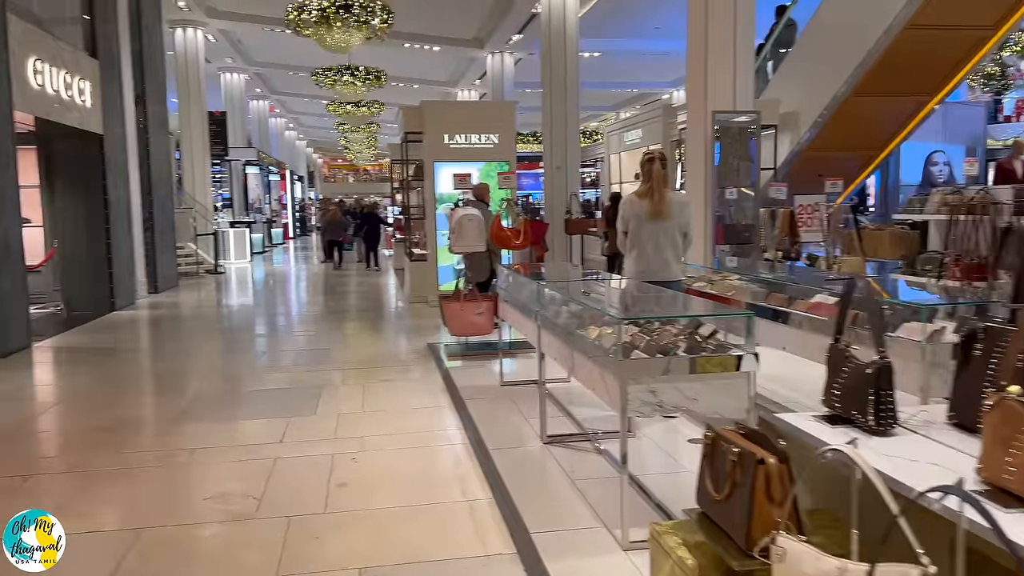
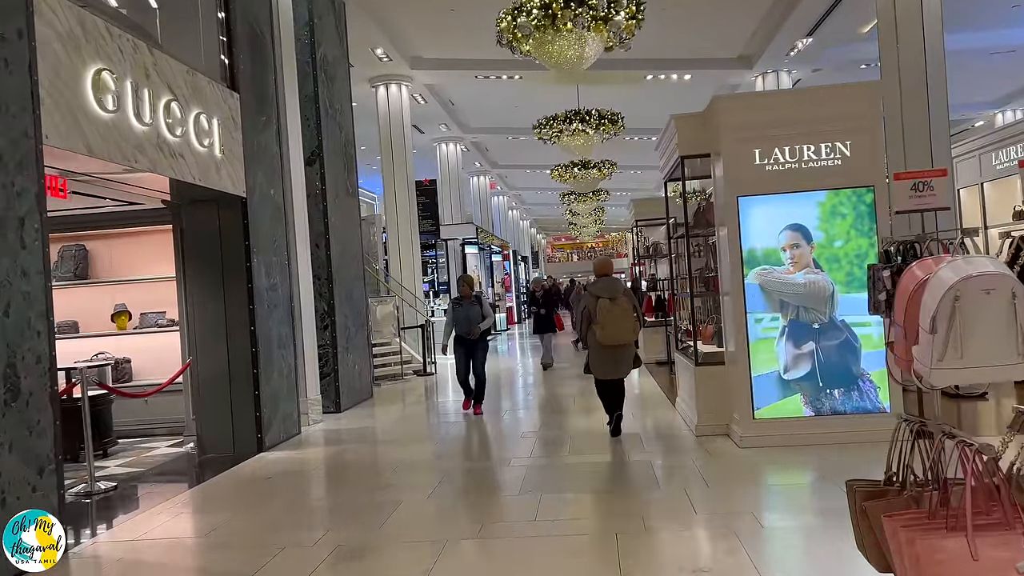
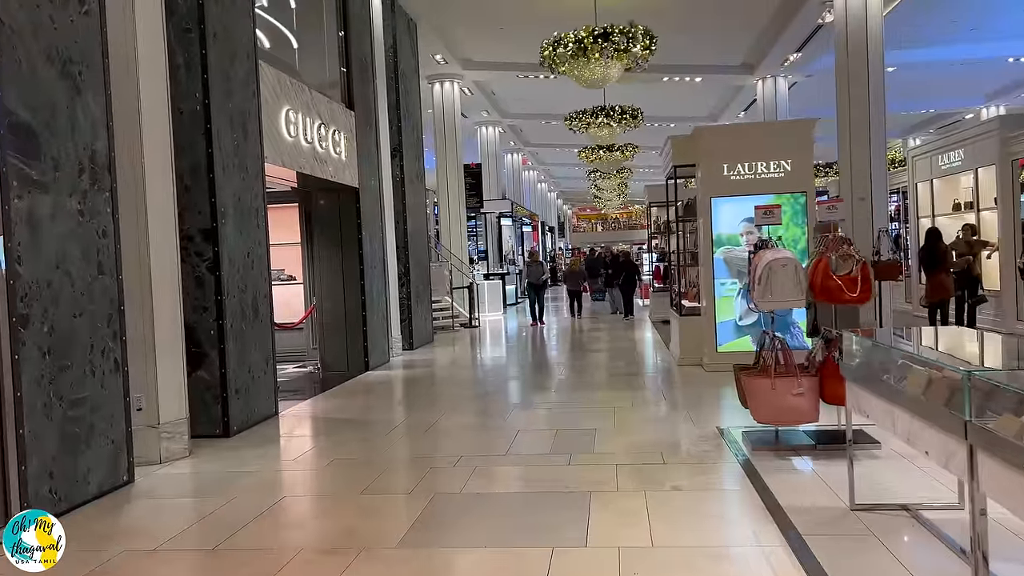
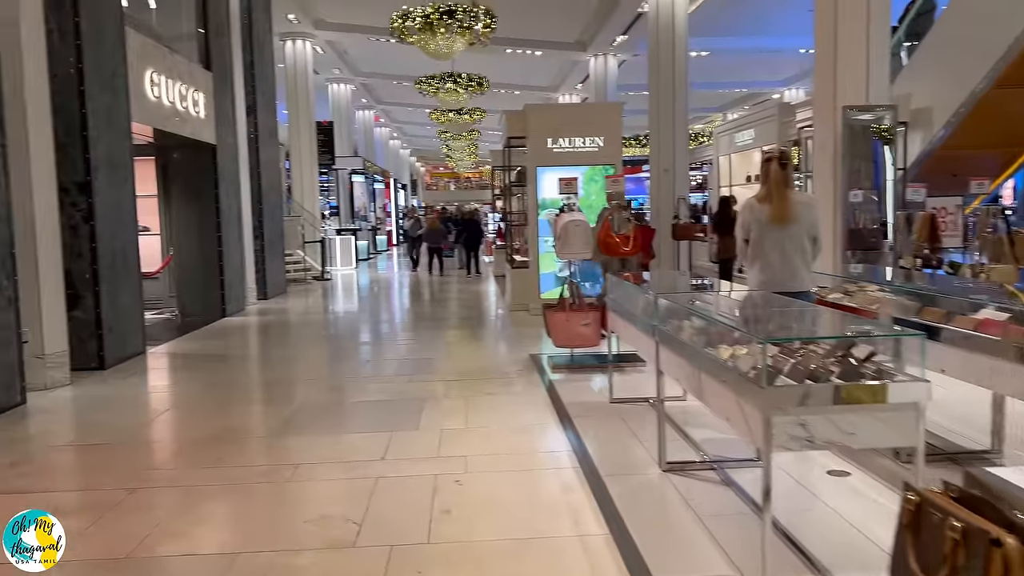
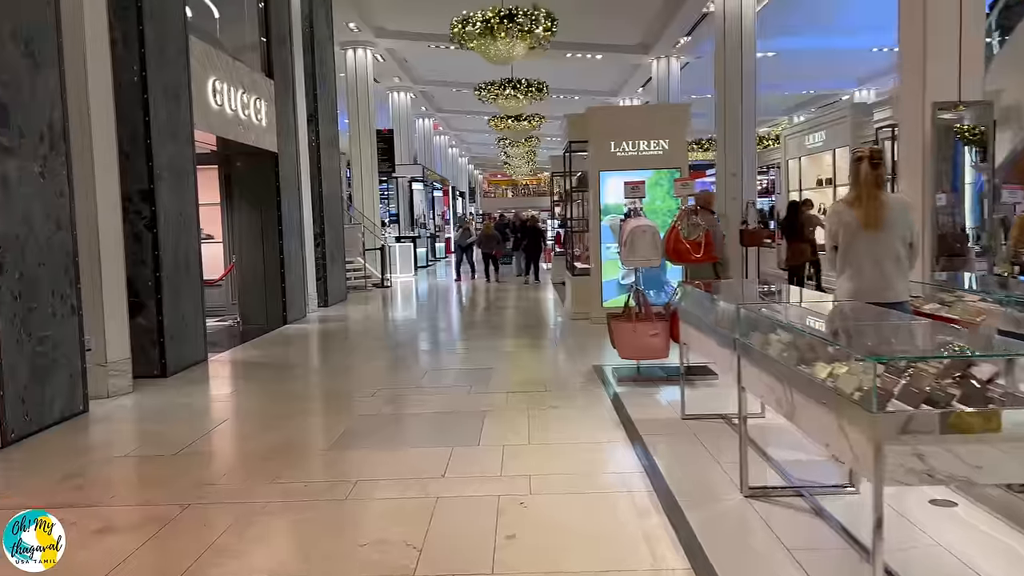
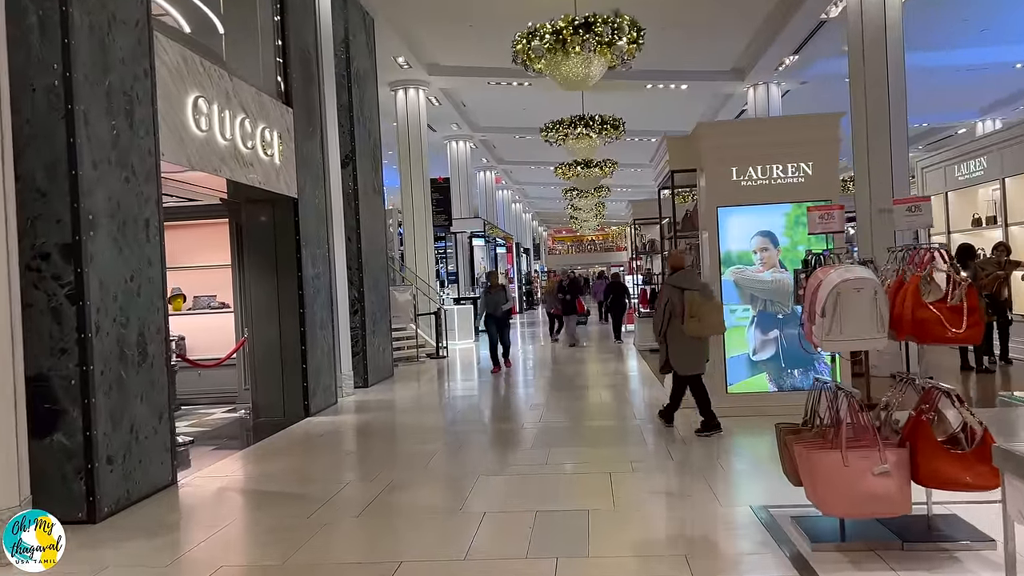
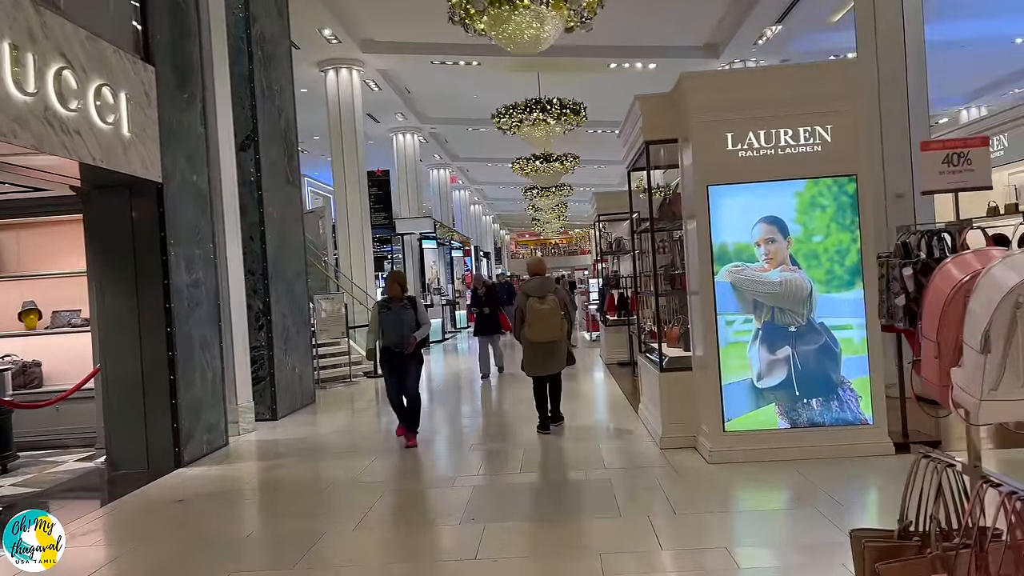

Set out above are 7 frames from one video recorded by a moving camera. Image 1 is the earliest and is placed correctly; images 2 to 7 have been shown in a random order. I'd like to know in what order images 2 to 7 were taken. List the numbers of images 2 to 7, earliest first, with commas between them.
4, 5, 3, 6, 2, 7
